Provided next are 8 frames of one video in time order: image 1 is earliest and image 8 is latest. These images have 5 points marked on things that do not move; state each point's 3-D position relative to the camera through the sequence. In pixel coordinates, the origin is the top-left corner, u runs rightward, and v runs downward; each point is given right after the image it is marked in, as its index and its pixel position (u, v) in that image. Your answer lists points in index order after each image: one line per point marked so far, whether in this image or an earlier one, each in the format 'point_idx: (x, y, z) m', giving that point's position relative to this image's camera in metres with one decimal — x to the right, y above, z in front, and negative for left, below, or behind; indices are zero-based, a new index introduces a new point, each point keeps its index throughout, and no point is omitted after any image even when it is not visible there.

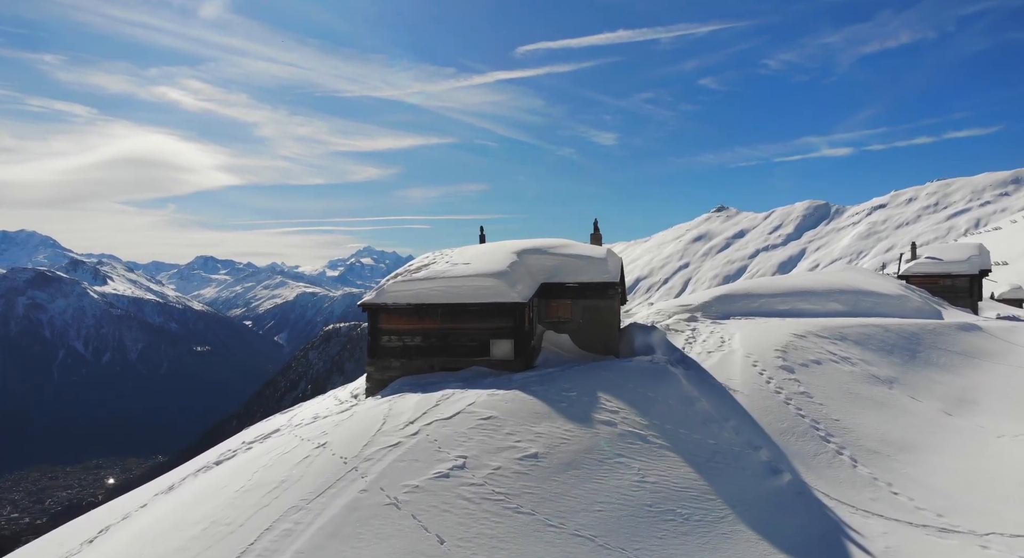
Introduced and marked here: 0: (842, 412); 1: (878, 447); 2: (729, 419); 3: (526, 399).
0: (+9.7, -4.0, +18.7) m
1: (+9.6, -4.5, +17.0) m
2: (+5.8, -3.8, +17.0) m
3: (+0.3, -3.0, +16.0) m
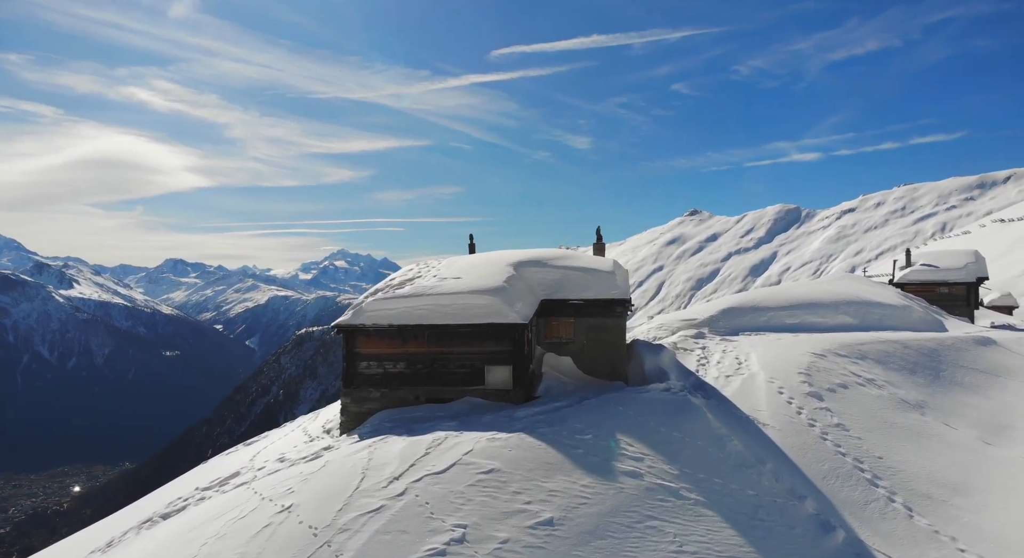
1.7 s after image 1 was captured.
0: (+9.7, -4.5, +16.5) m
1: (+9.7, -5.0, +14.8) m
2: (+5.8, -4.3, +14.7) m
3: (+0.4, -3.5, +13.5) m
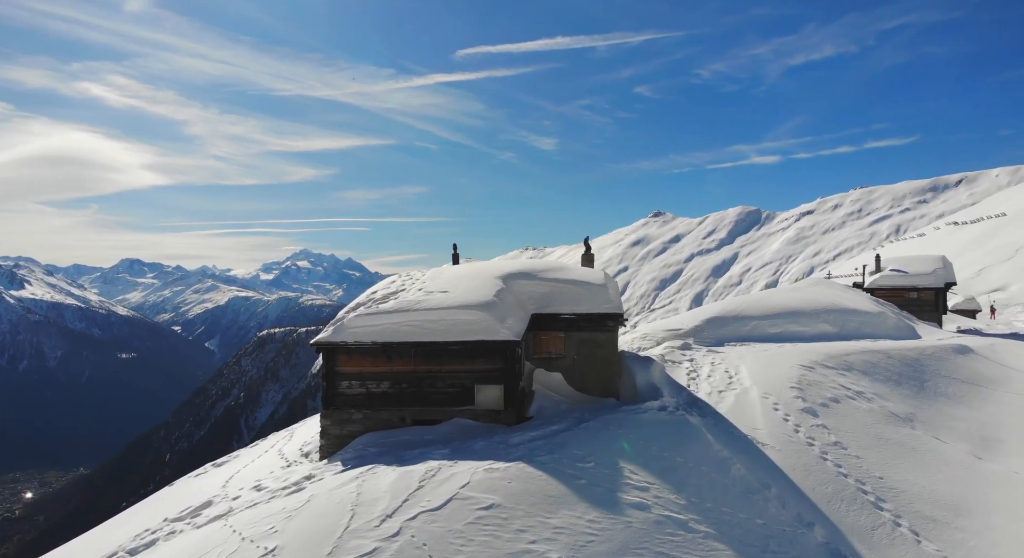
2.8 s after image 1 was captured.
0: (+9.5, -4.9, +16.2) m
1: (+9.6, -5.4, +14.5) m
2: (+5.7, -4.7, +14.1) m
3: (+0.4, -3.9, +12.7) m
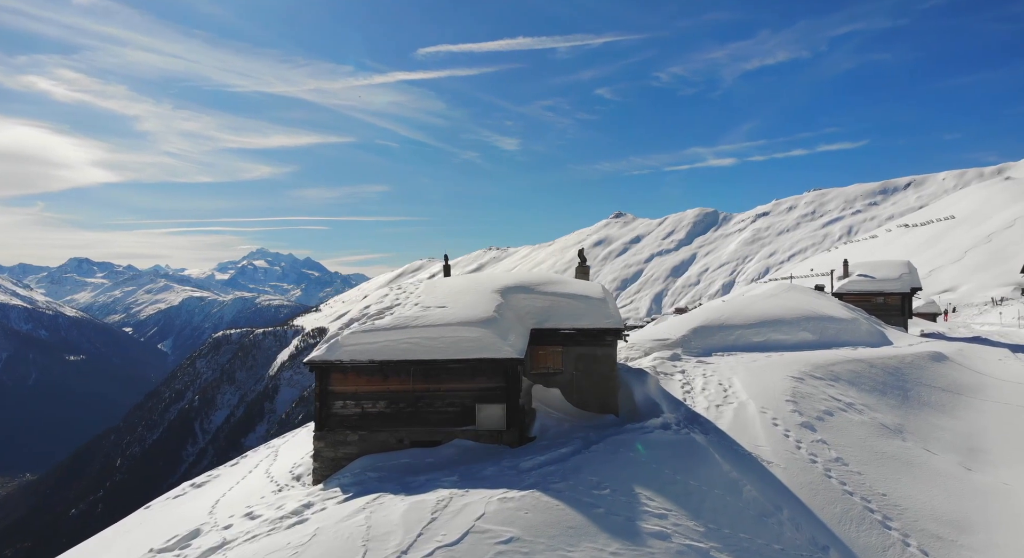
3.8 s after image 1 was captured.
0: (+9.6, -5.3, +16.3) m
1: (+9.8, -5.8, +14.5) m
2: (+5.9, -5.1, +14.0) m
3: (+0.7, -4.3, +12.2) m
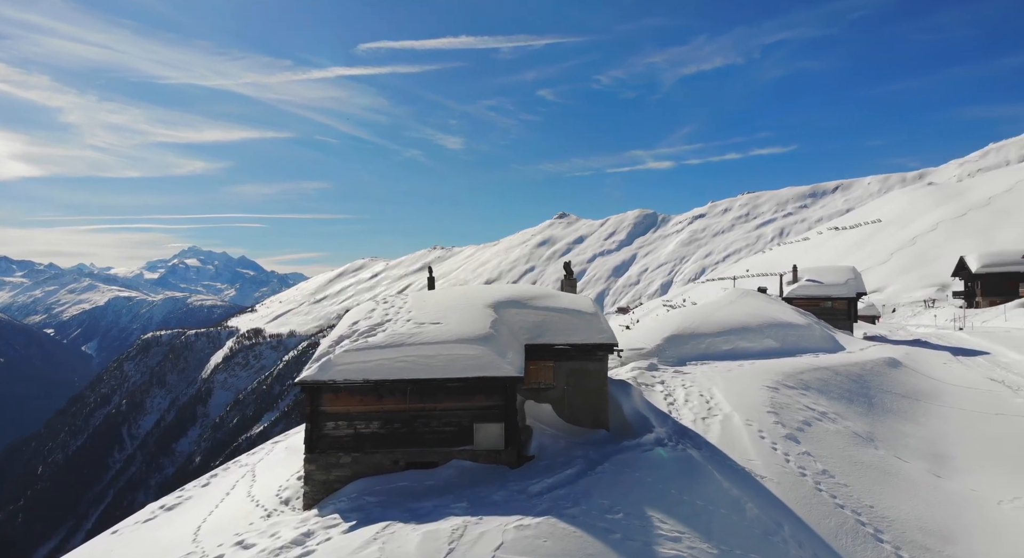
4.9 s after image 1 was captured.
0: (+9.5, -5.8, +16.8) m
1: (+9.9, -6.3, +15.1) m
2: (+6.1, -5.5, +14.2) m
3: (+1.1, -4.8, +12.1) m
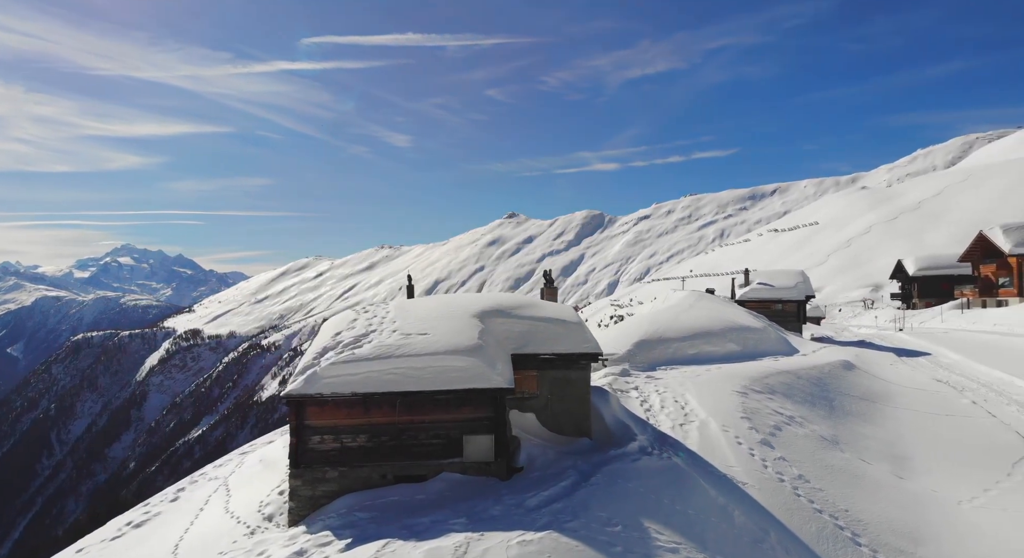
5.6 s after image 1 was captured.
0: (+9.2, -6.1, +17.5) m
1: (+9.6, -6.6, +15.9) m
2: (+6.0, -5.8, +14.7) m
3: (+1.1, -5.1, +12.1) m
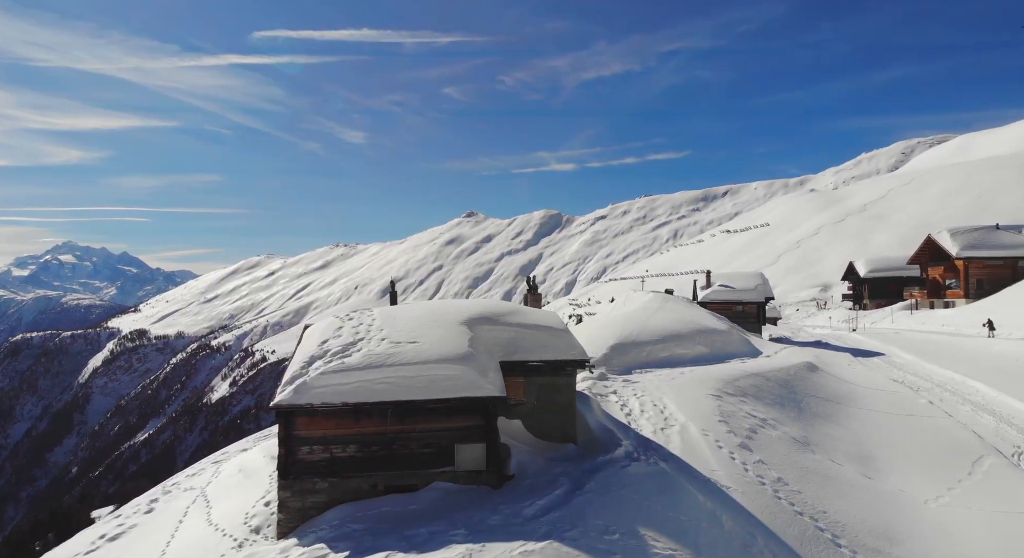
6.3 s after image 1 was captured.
0: (+8.8, -6.3, +18.2) m
1: (+9.4, -6.8, +16.6) m
2: (+5.8, -6.1, +15.1) m
3: (+1.2, -5.3, +12.2) m
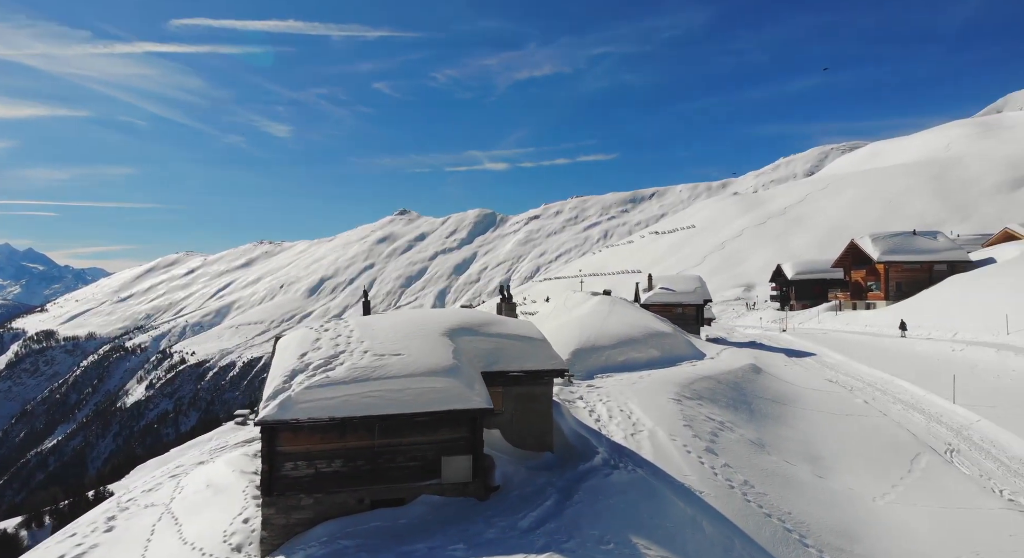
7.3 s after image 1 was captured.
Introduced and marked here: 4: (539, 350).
0: (+8.2, -6.7, +19.2) m
1: (+9.0, -7.2, +17.7) m
2: (+5.5, -6.4, +15.9) m
3: (+1.2, -5.6, +12.5) m
4: (+0.7, -2.2, +19.7) m
